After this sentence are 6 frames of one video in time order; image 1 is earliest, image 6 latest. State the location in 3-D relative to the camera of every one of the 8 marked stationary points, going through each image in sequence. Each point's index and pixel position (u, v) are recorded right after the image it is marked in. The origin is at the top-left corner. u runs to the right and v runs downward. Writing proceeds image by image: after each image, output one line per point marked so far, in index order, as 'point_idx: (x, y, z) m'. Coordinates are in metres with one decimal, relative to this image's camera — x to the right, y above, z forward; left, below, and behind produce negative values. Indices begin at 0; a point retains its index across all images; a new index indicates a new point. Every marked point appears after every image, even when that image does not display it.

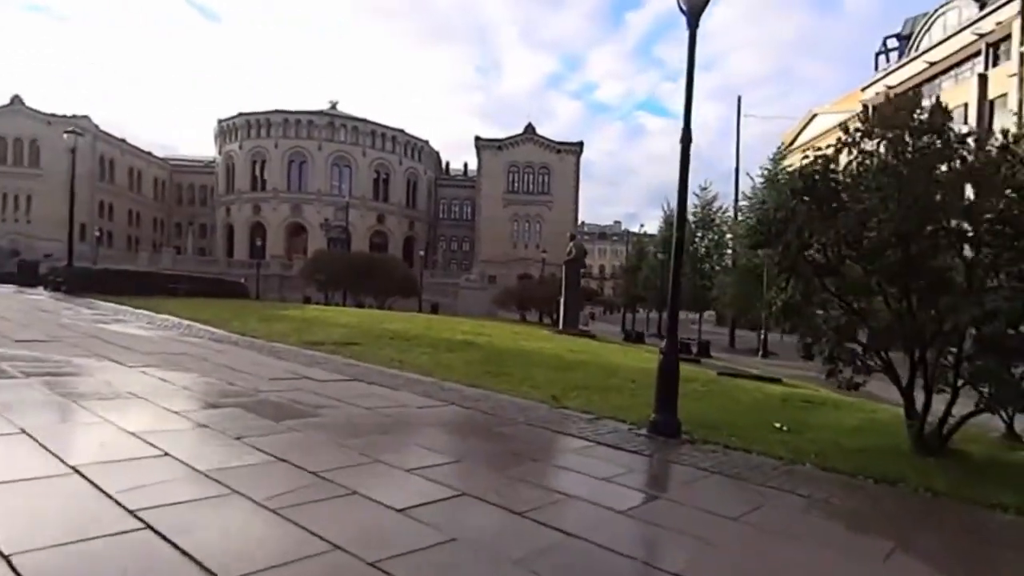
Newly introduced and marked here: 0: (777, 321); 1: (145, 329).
0: (+2.6, -0.3, +7.1) m
1: (-7.3, -0.8, +14.1) m
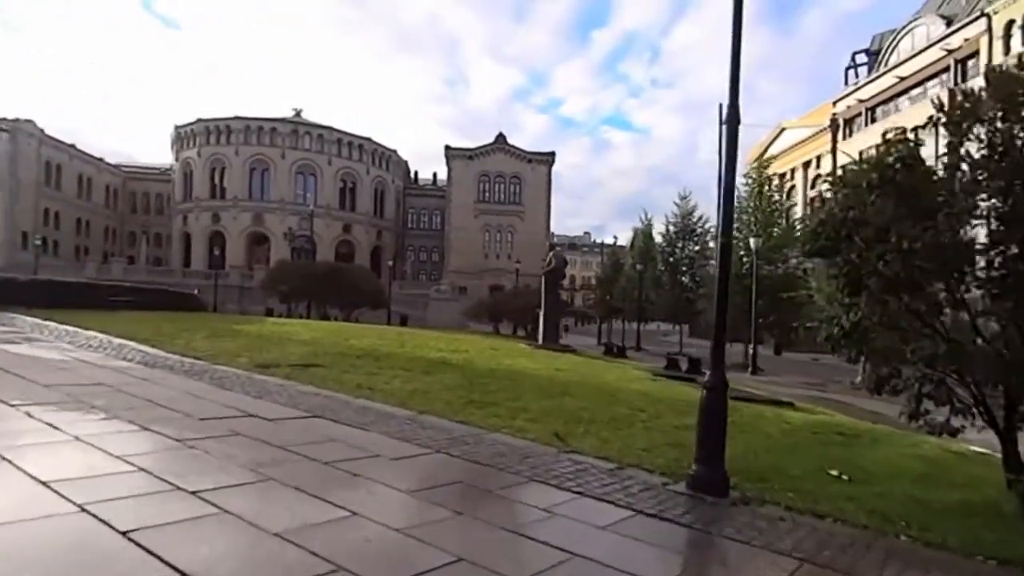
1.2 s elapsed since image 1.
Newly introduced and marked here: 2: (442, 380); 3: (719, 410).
0: (+2.7, -0.5, +5.9) m
1: (-7.6, -1.1, +12.4) m
2: (-1.1, -1.5, +11.4) m
3: (+1.6, -0.9, +5.4) m
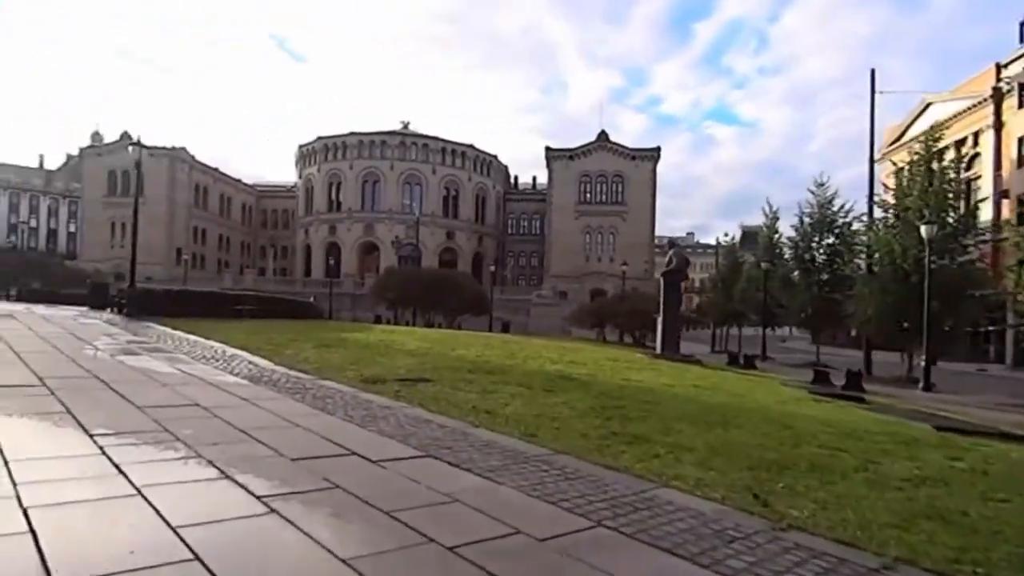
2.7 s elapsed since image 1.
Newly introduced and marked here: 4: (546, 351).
0: (+3.7, -0.4, +3.5) m
1: (-5.6, -1.2, +11.3) m
2: (+0.7, -1.5, +9.4) m
3: (+2.5, -0.9, +3.1) m
4: (+0.9, -1.7, +18.8) m
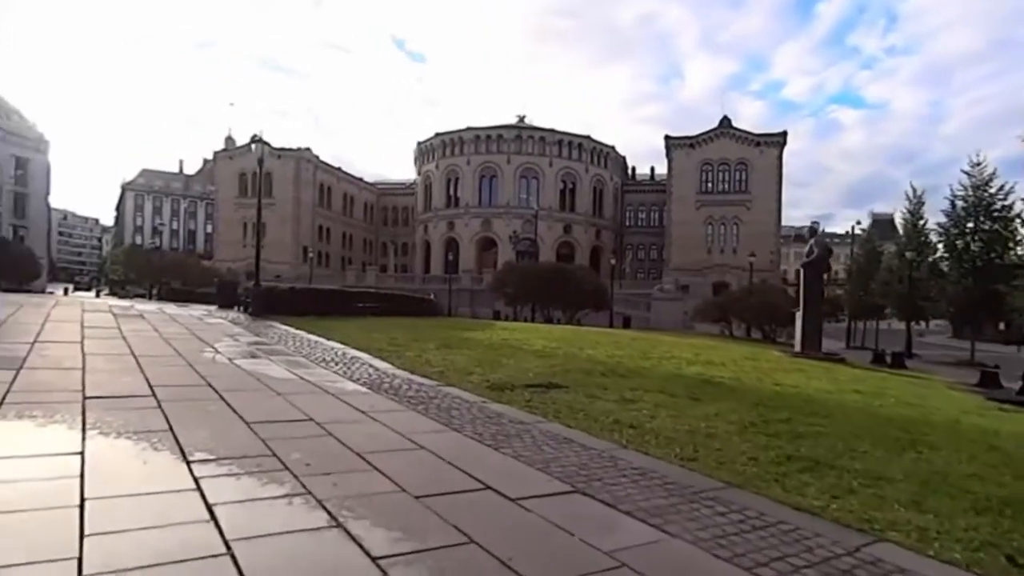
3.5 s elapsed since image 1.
0: (+4.4, -0.4, +2.0) m
1: (-3.5, -1.2, +11.2) m
2: (+2.4, -1.5, +8.3) m
3: (+3.2, -0.9, +1.8) m
4: (+4.1, -1.5, +17.5) m
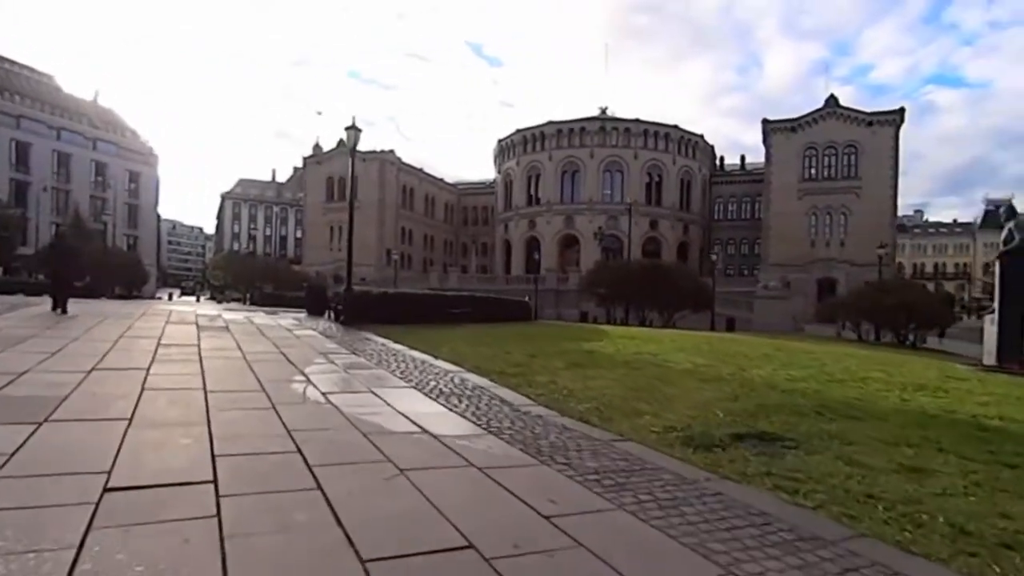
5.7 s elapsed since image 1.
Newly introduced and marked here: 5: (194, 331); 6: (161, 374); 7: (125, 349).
0: (+5.5, -0.5, -1.6) m
1: (-1.4, -1.4, +8.4) m
2: (+4.2, -1.5, +4.9) m
3: (+4.3, -1.0, -1.6) m
4: (+6.8, -1.6, +13.9) m
5: (-7.3, -1.0, +16.3) m
6: (-4.8, -1.2, +9.8) m
7: (-6.7, -1.1, +12.4) m
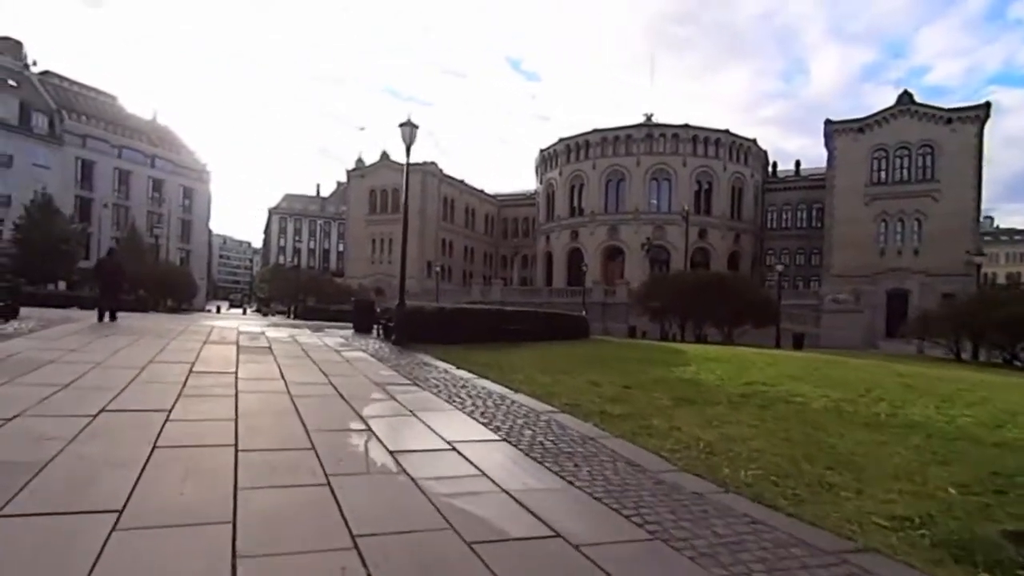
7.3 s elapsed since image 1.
0: (+6.2, -0.5, -4.4) m
1: (-0.2, -1.5, +5.9) m
2: (+5.2, -1.7, +2.2) m
3: (+5.0, -1.0, -4.3) m
4: (+8.3, -1.8, +11.0) m
5: (-5.7, -1.3, +14.2) m
6: (-3.6, -1.4, +7.6) m
7: (-5.3, -1.3, +10.2) m
